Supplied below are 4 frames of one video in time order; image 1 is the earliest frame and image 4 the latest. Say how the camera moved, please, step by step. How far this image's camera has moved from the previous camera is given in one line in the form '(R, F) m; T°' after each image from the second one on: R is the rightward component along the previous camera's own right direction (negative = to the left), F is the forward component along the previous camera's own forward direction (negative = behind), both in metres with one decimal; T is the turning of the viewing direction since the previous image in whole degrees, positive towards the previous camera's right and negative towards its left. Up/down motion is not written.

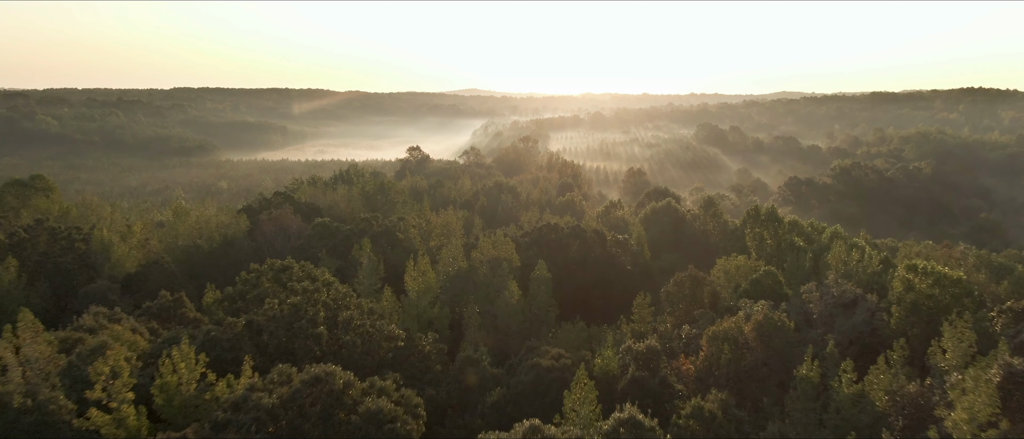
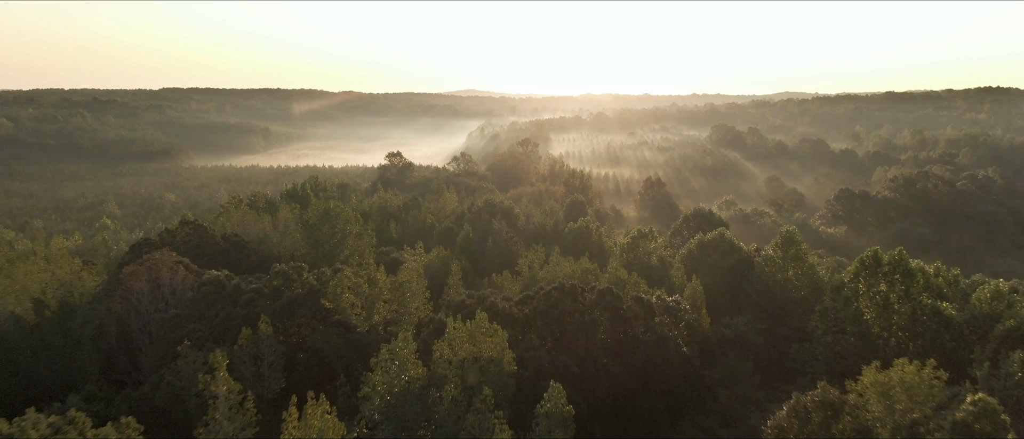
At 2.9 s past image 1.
(+0.2, +12.6) m; 0°
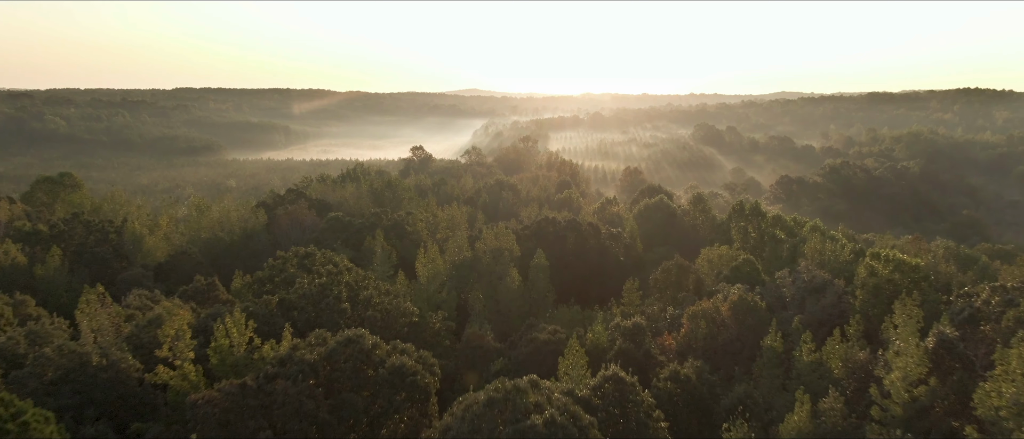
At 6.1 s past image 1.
(-0.2, -15.2) m; 0°
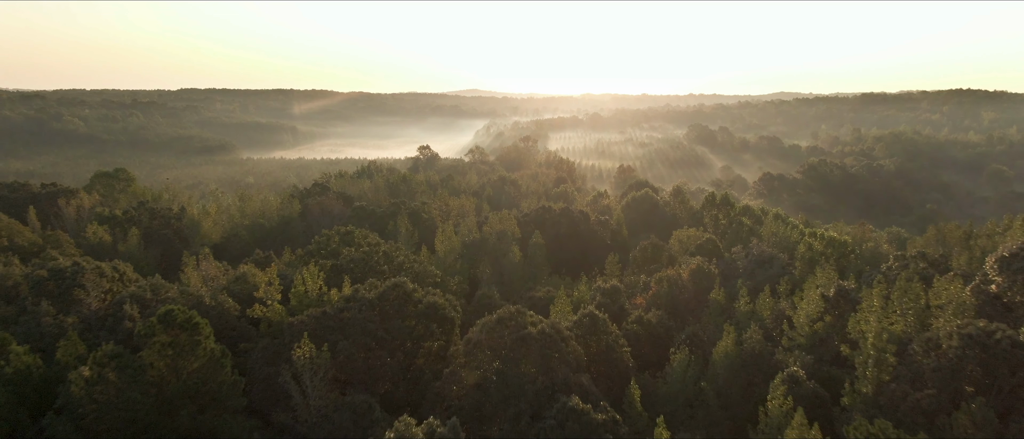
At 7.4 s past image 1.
(-0.1, -5.9) m; 0°
